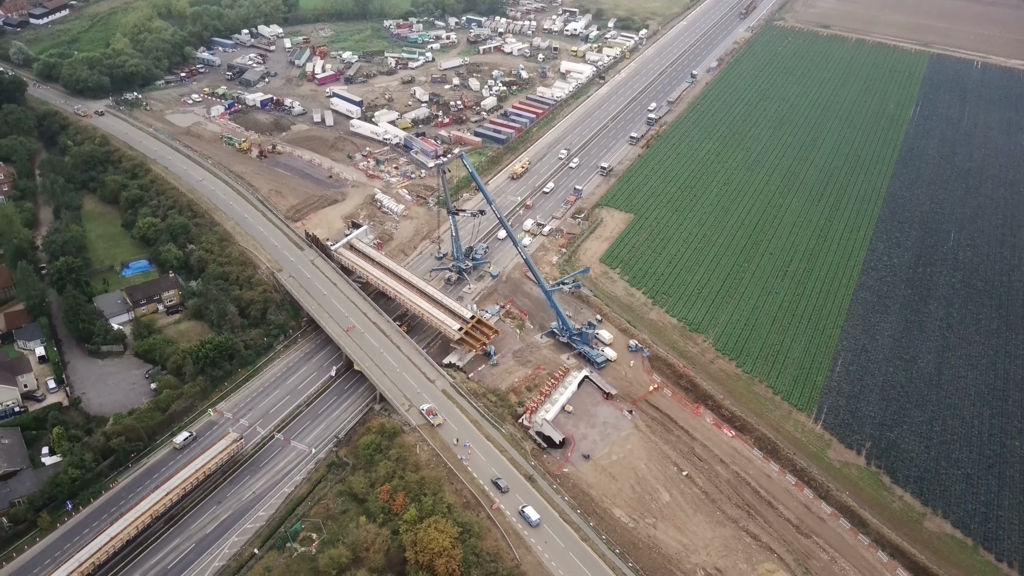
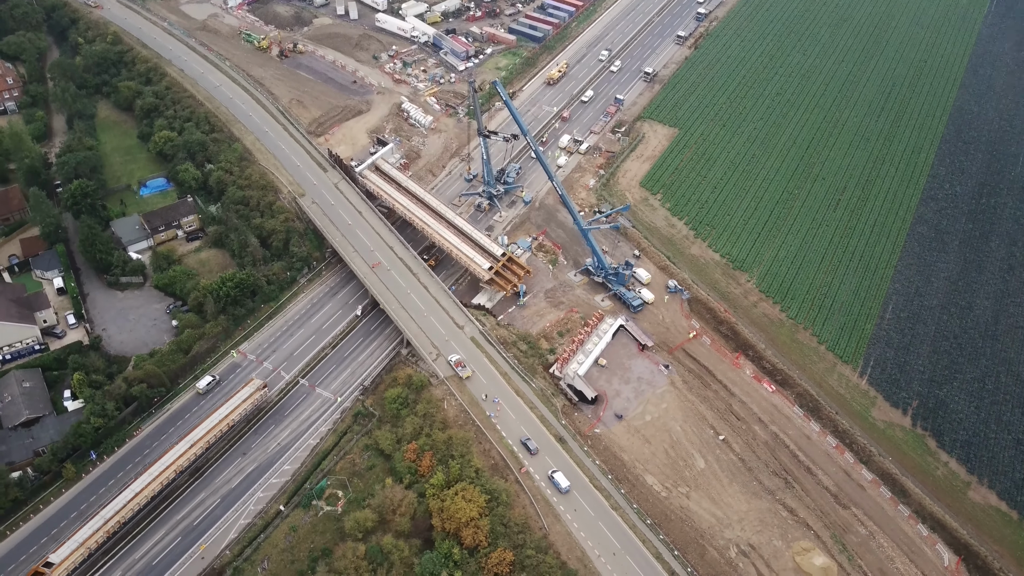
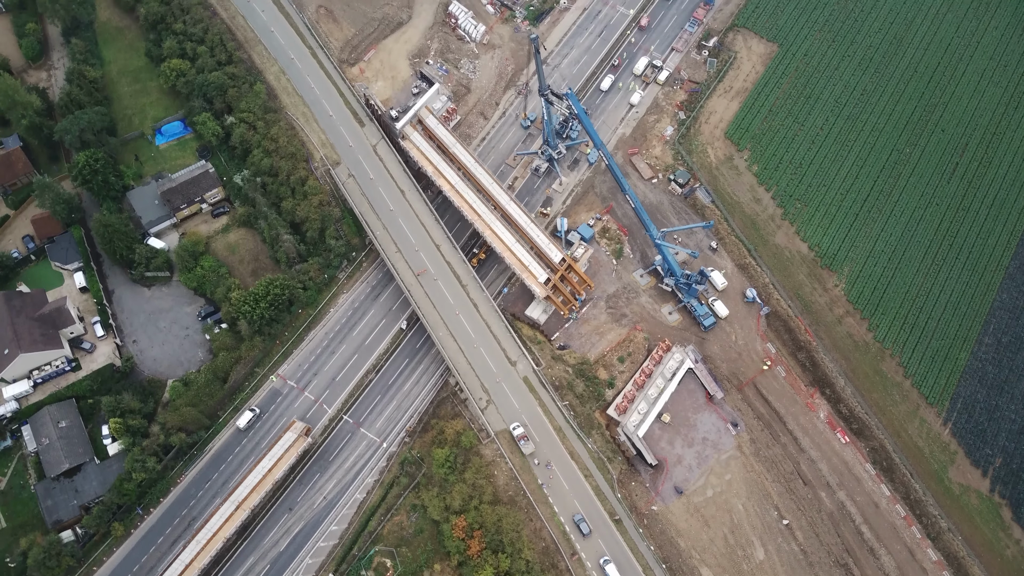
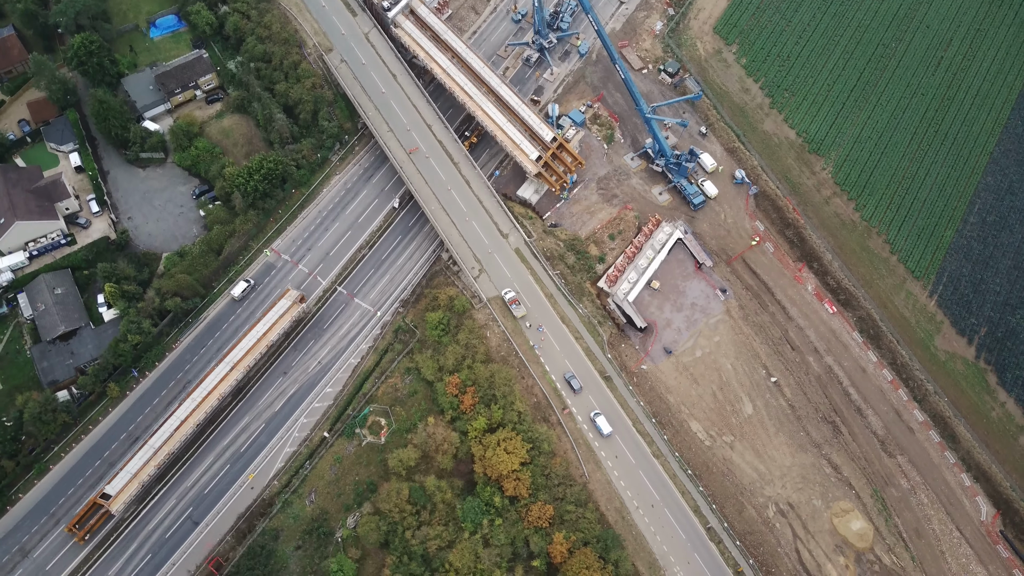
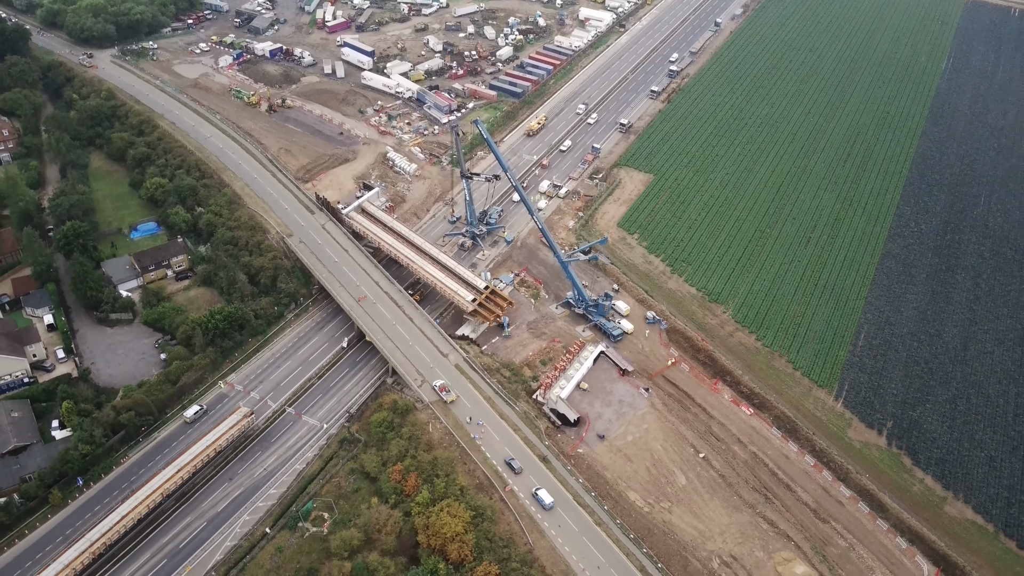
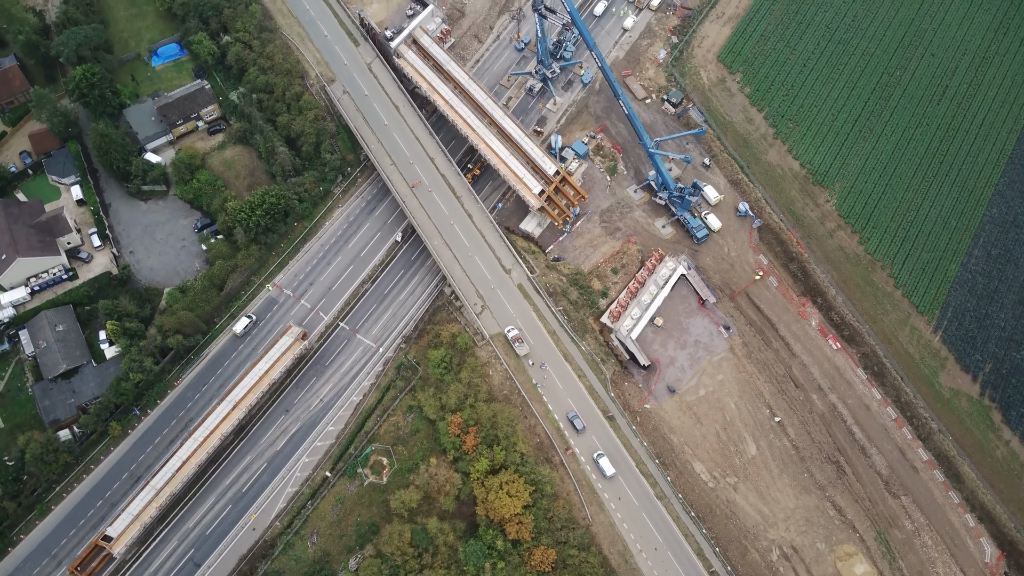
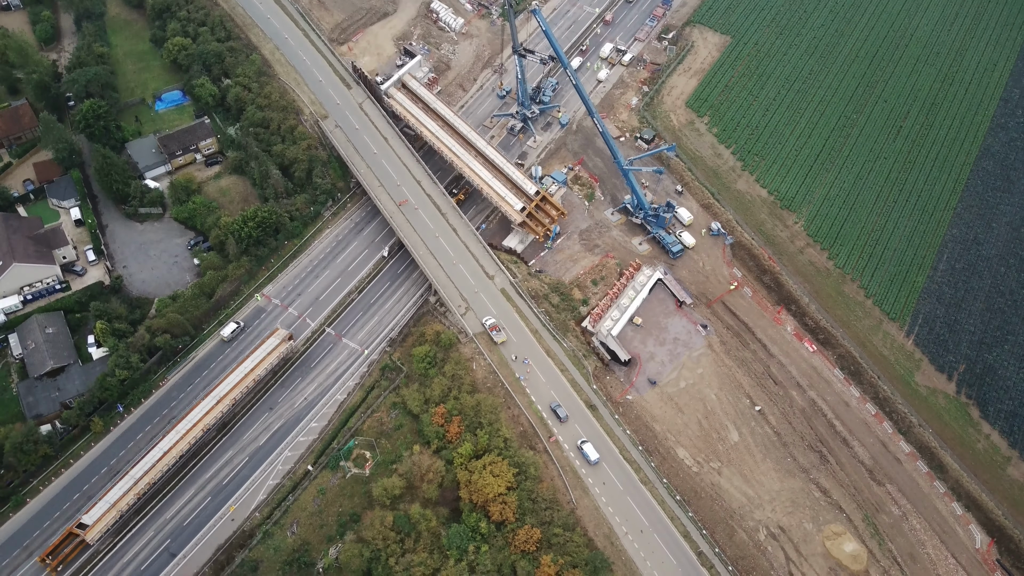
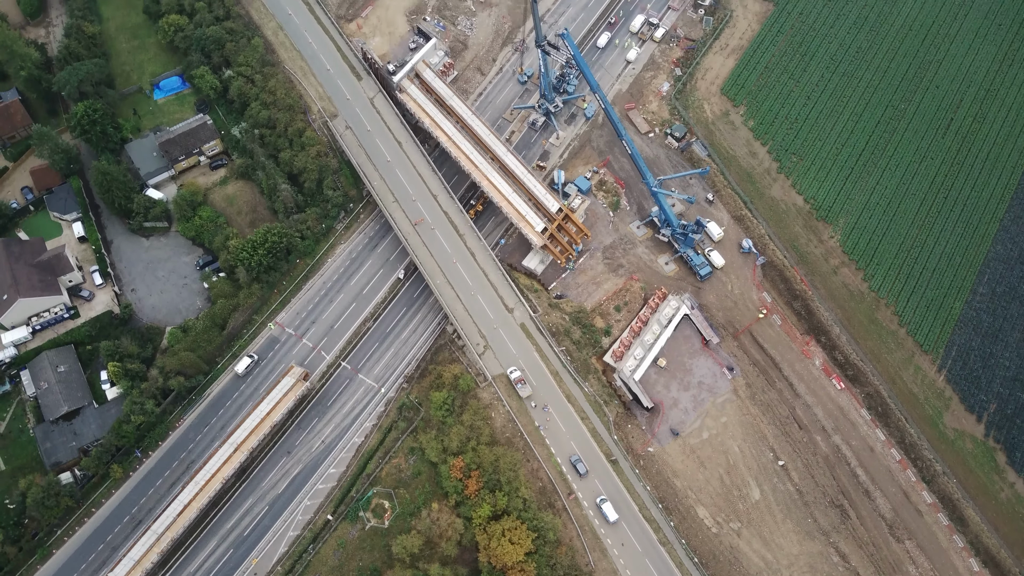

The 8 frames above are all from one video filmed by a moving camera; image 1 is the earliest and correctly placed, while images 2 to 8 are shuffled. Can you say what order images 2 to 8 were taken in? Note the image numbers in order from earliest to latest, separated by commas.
5, 2, 7, 4, 6, 8, 3
